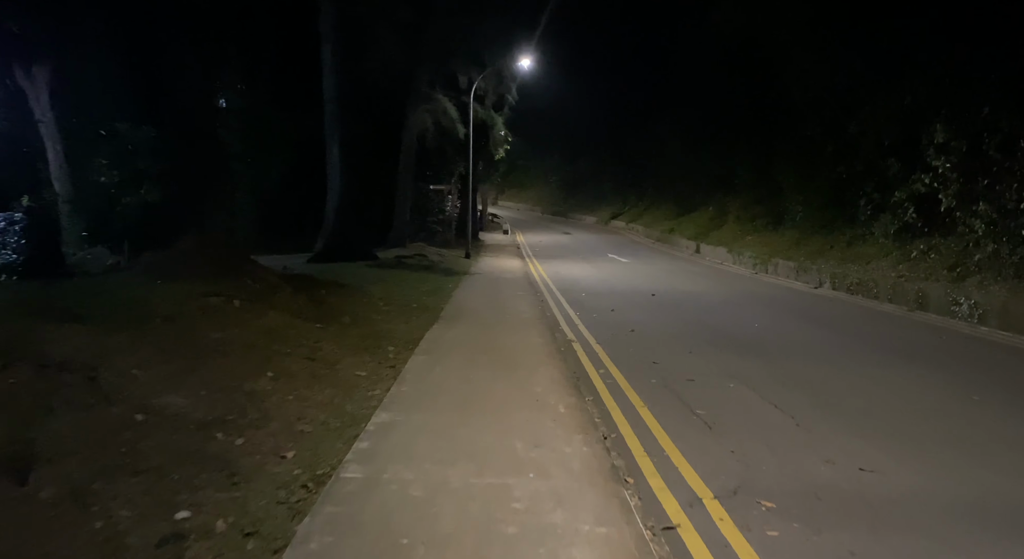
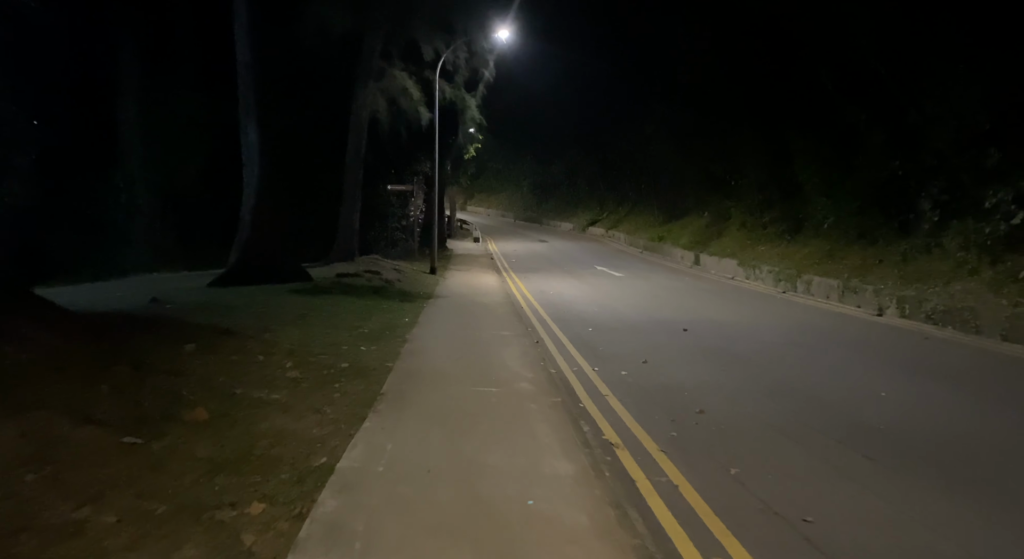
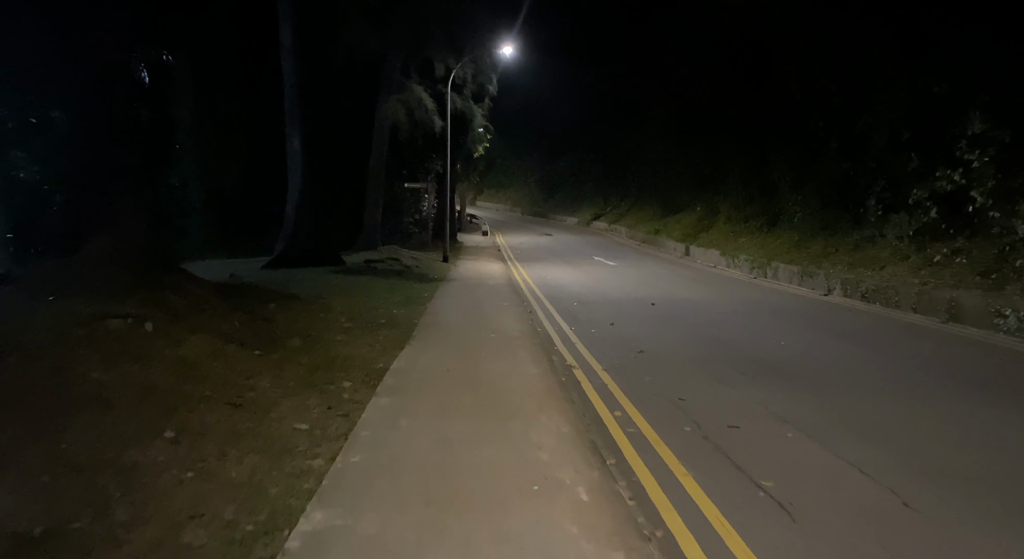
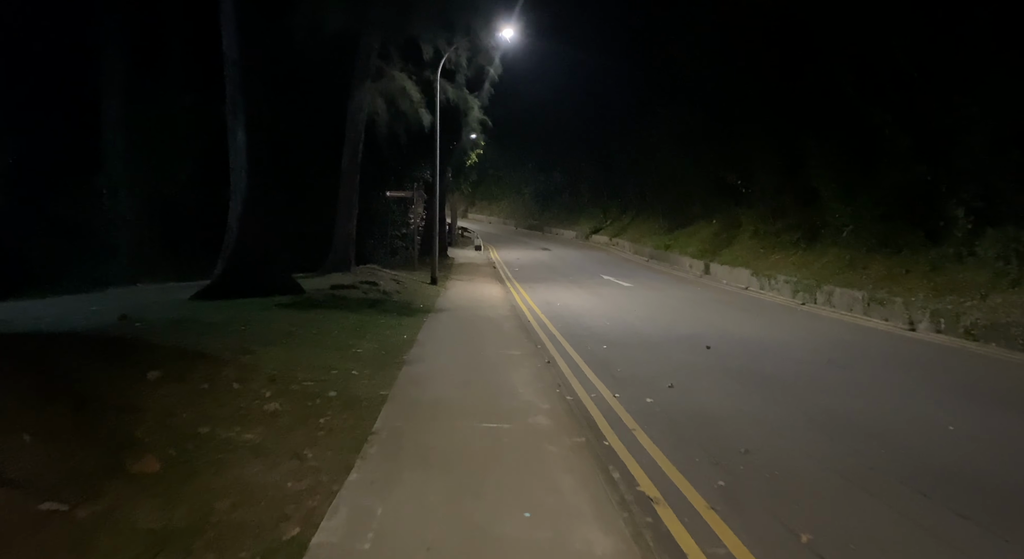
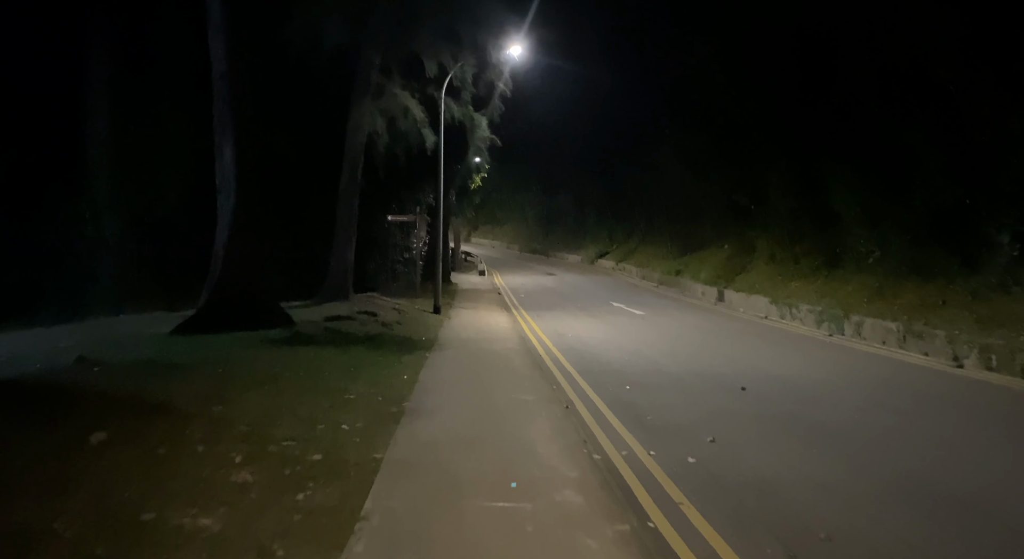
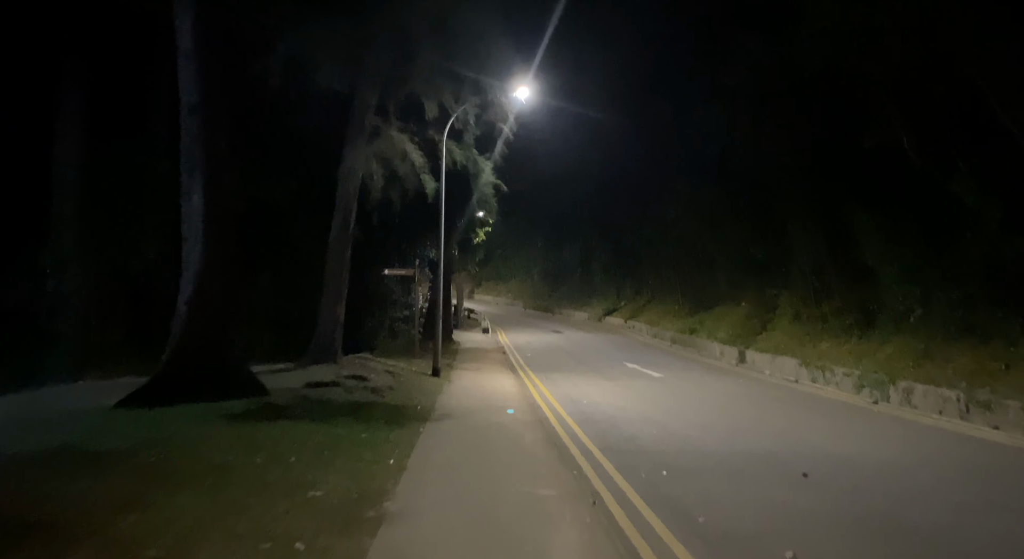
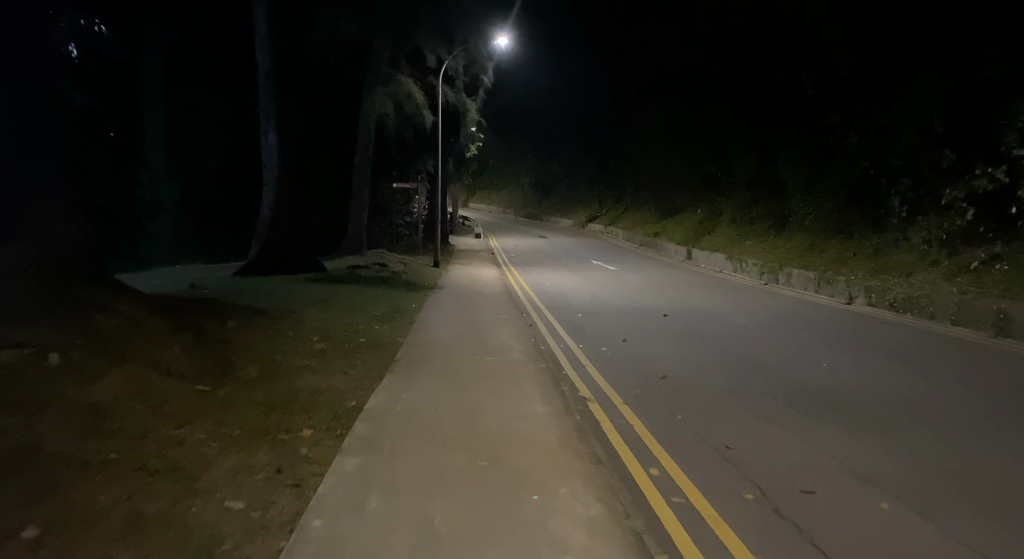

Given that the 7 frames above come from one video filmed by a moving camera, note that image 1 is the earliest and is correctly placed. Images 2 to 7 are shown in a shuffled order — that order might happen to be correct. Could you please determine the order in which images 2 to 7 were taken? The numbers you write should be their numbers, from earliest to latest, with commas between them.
3, 7, 2, 4, 5, 6
